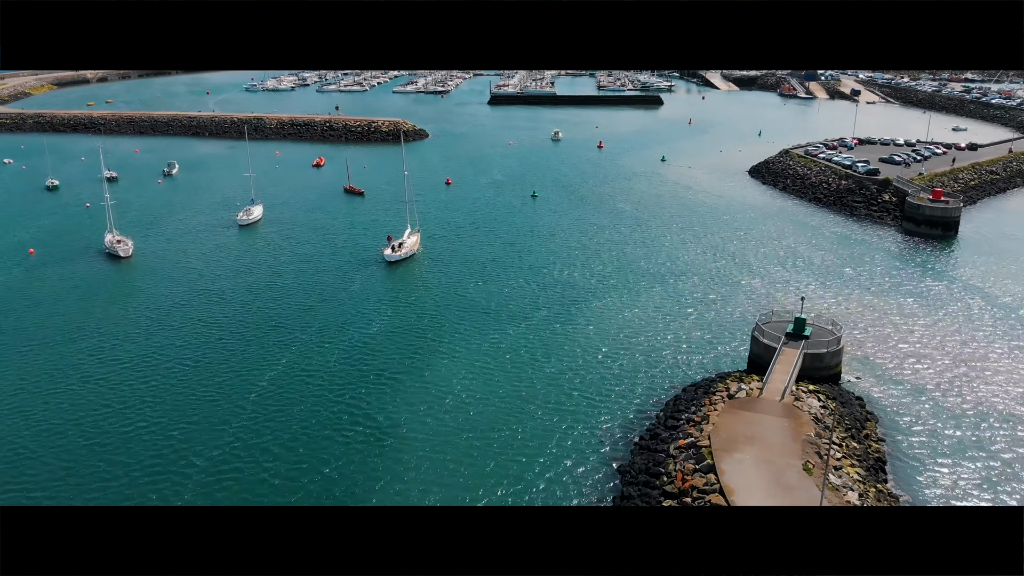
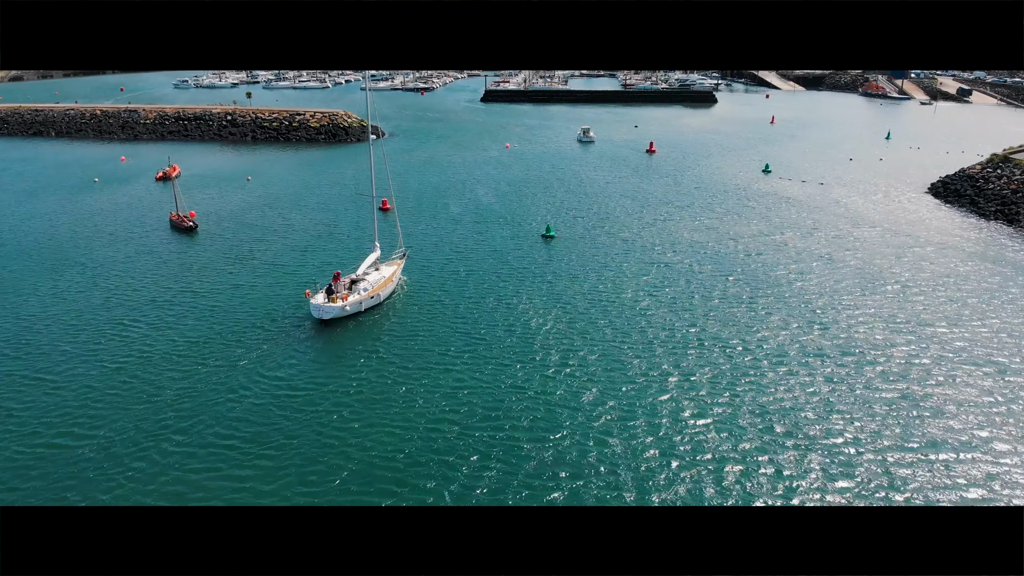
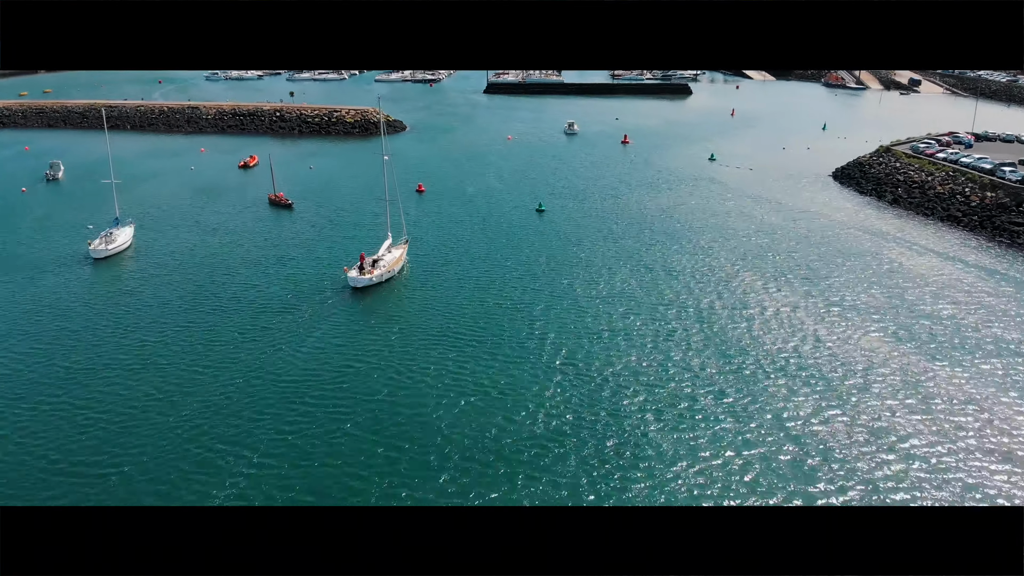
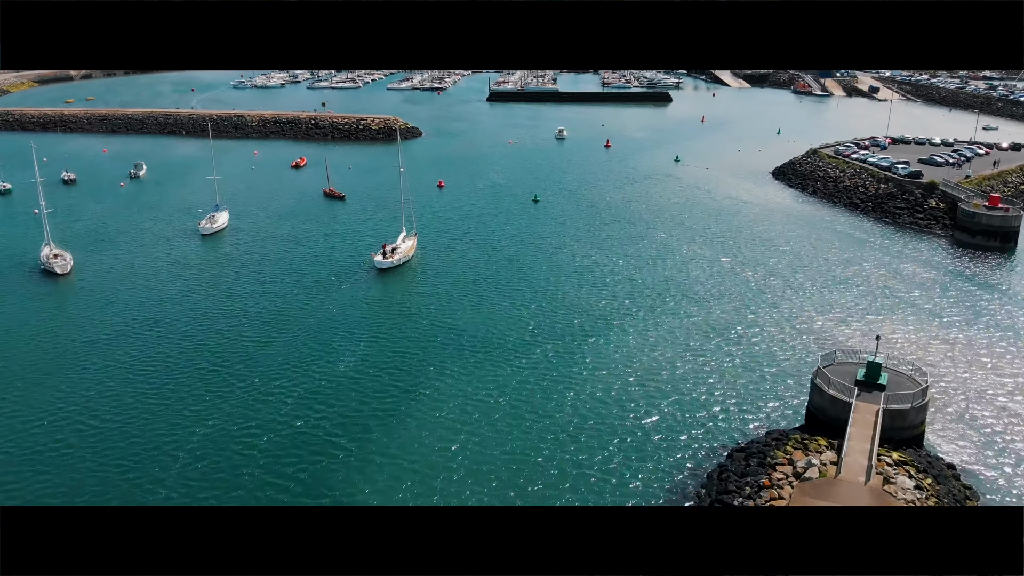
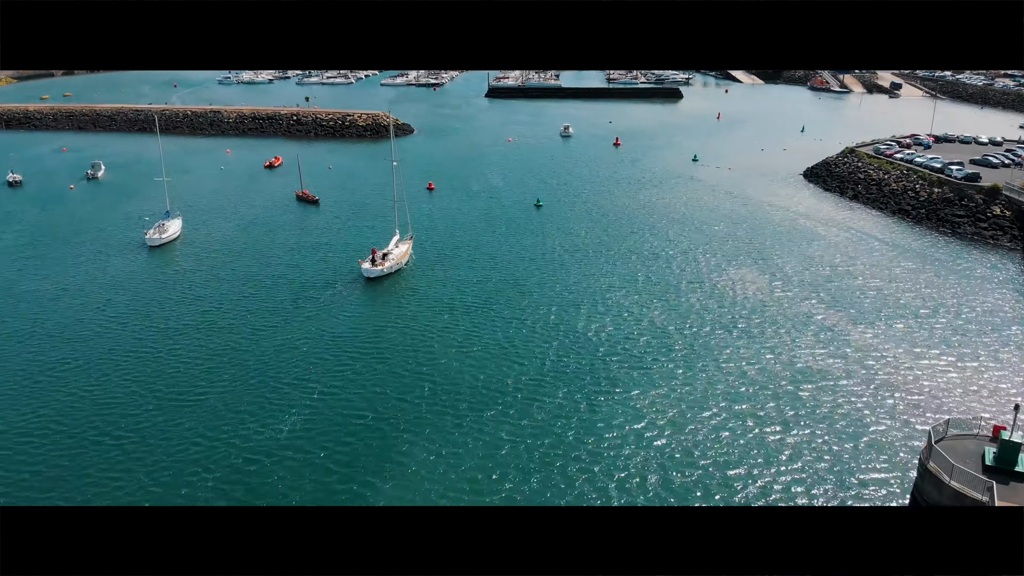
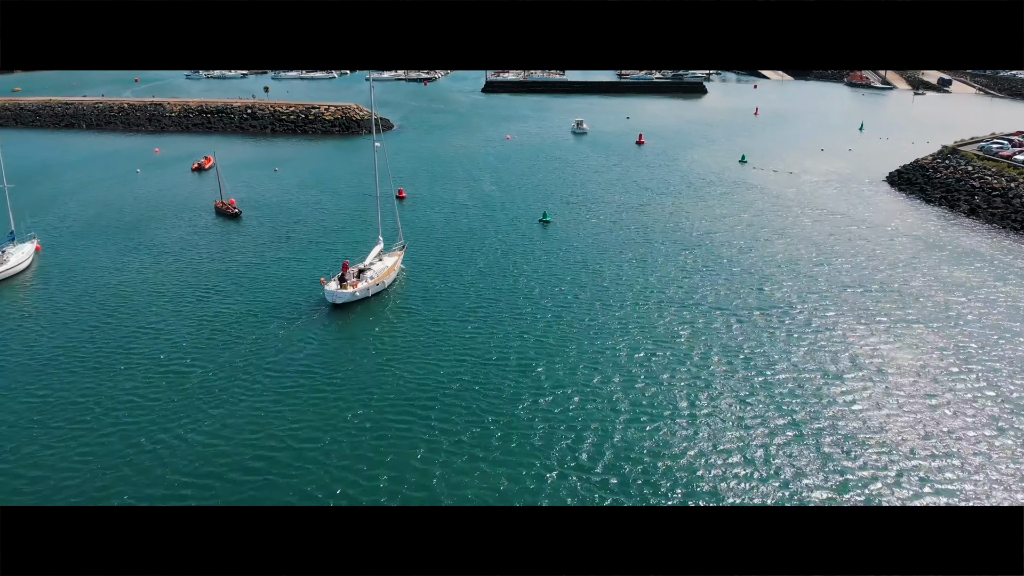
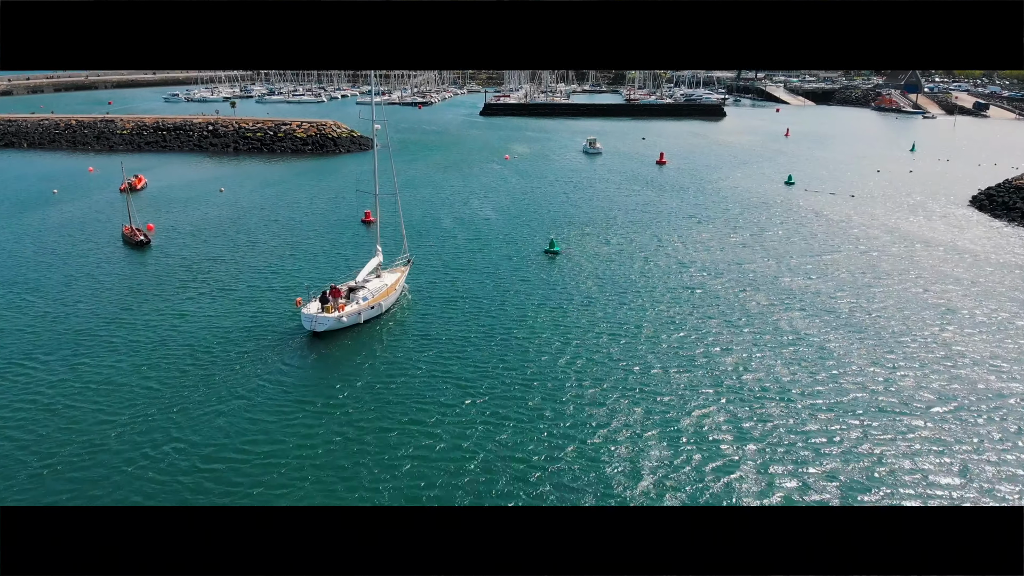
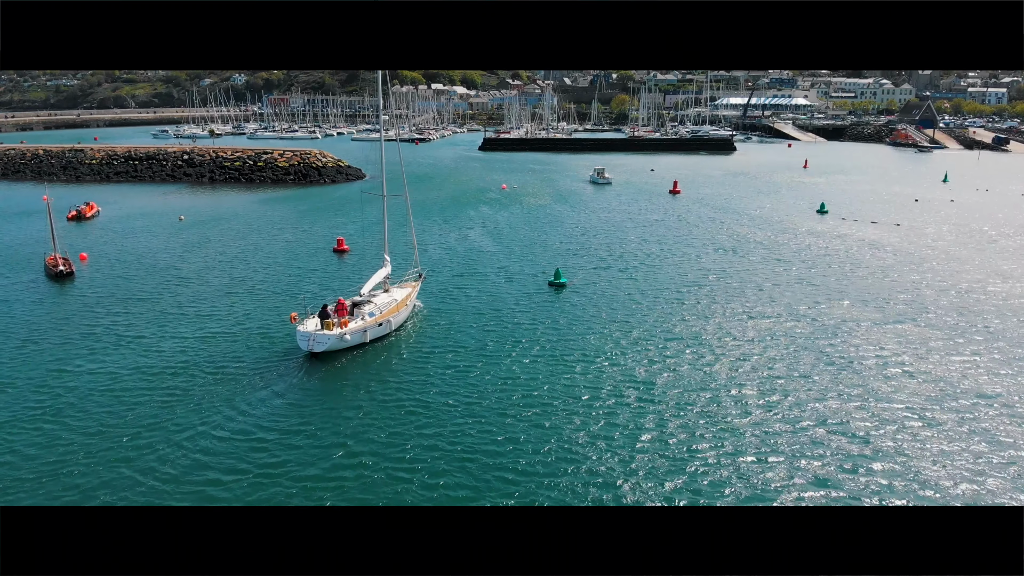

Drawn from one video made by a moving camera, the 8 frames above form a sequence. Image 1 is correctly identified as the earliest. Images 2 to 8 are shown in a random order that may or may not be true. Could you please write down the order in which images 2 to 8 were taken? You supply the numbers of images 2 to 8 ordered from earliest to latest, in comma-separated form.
4, 5, 3, 6, 2, 7, 8
